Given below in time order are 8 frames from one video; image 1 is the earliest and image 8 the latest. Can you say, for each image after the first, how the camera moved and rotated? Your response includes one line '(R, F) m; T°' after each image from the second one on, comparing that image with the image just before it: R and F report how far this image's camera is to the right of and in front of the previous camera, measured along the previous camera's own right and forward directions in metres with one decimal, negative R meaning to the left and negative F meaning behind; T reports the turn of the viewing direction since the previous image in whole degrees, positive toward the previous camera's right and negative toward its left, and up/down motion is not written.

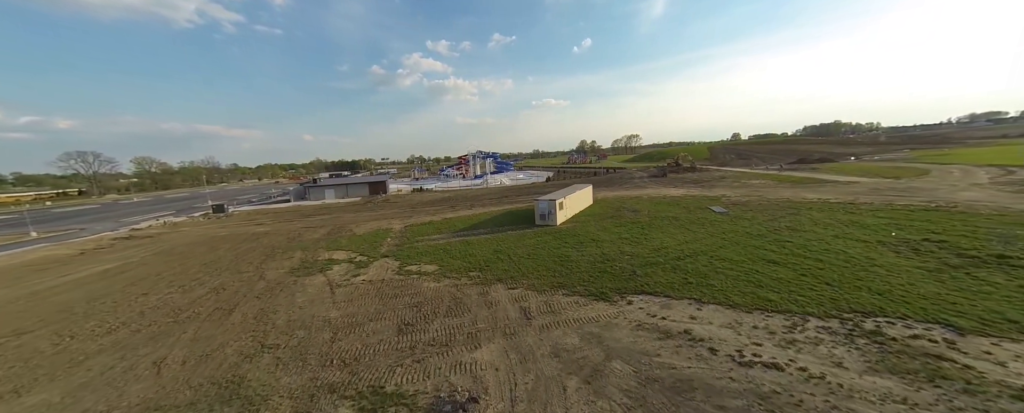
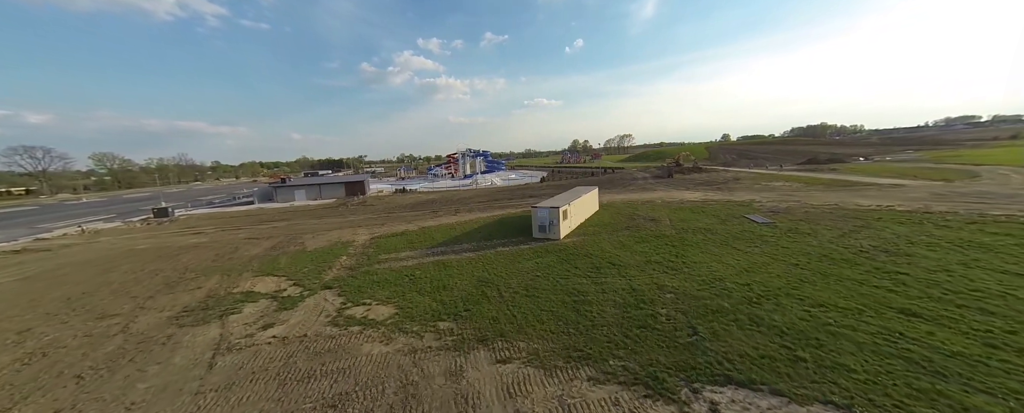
(0.0, +3.7) m; +2°
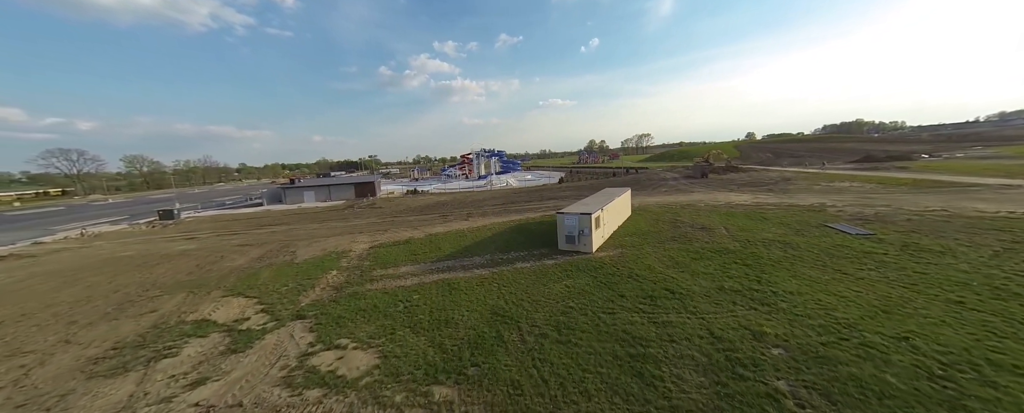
(-0.3, +2.4) m; -3°
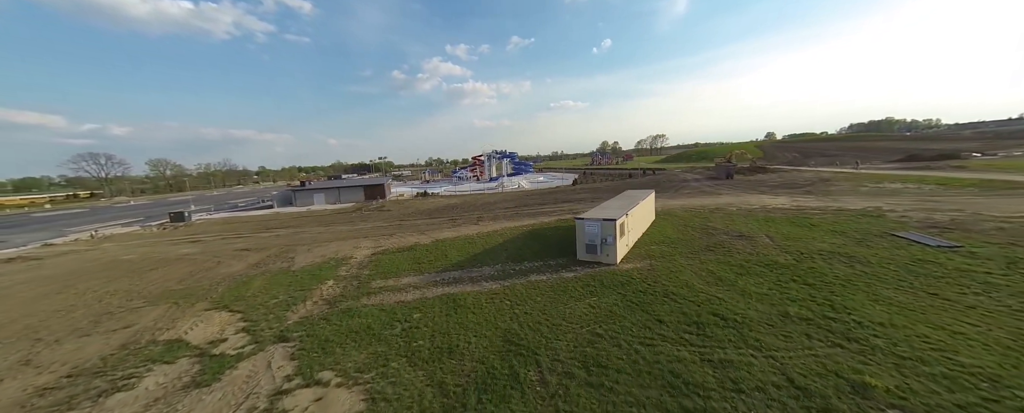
(-0.1, +1.2) m; -2°
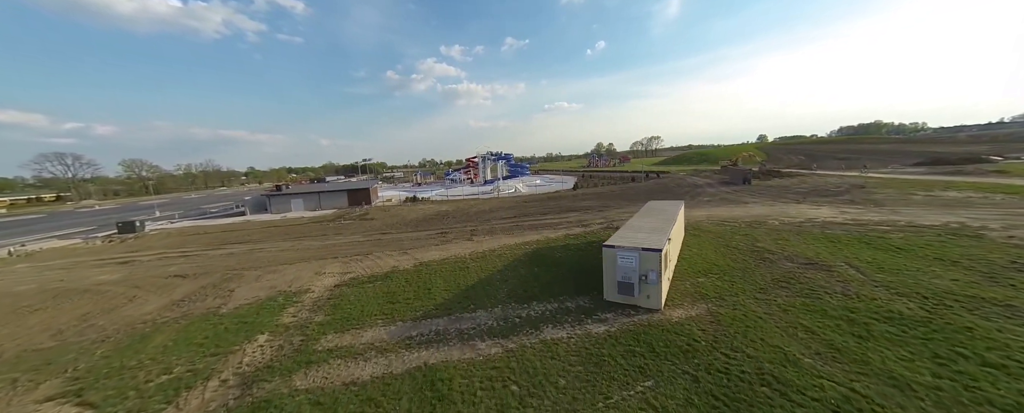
(-0.3, +2.9) m; +1°
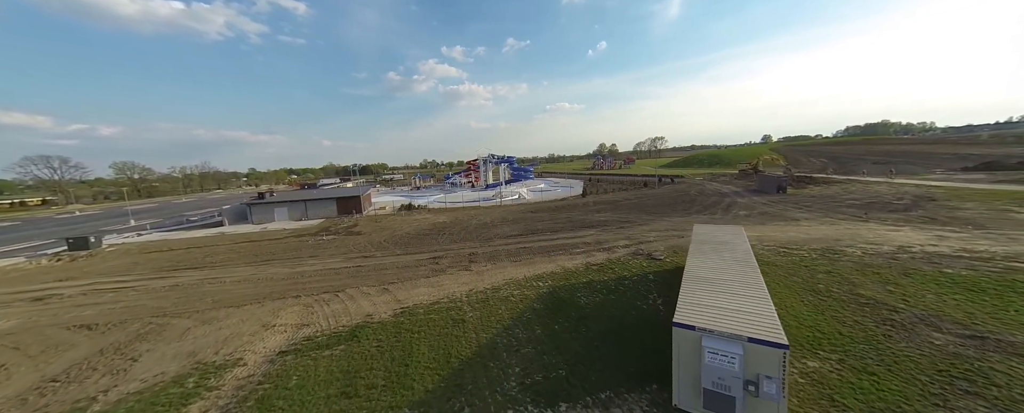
(-0.3, +3.0) m; 0°
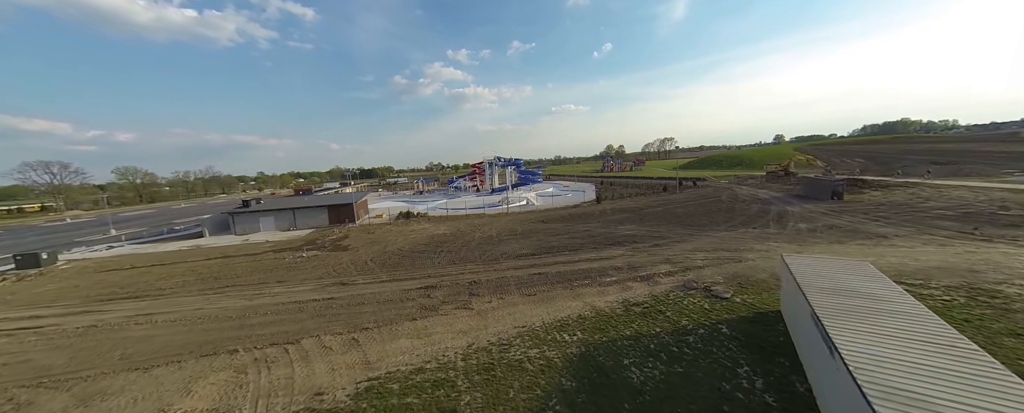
(-0.2, +3.1) m; -1°
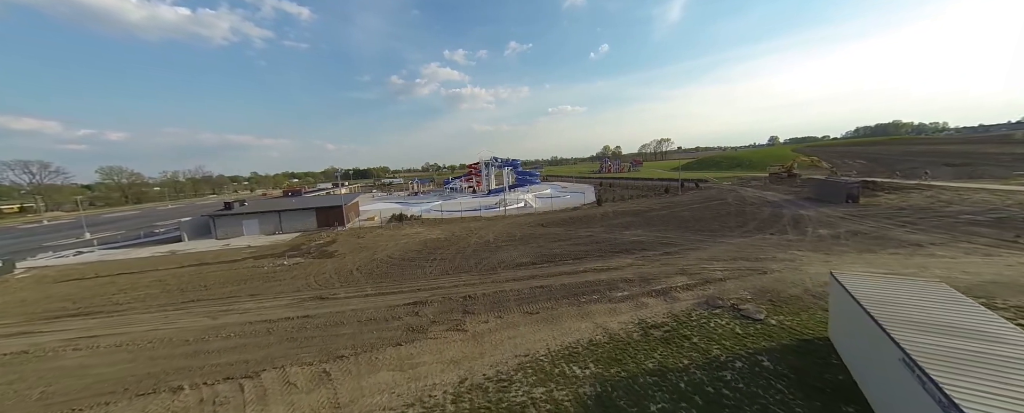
(-0.1, +1.3) m; +1°
